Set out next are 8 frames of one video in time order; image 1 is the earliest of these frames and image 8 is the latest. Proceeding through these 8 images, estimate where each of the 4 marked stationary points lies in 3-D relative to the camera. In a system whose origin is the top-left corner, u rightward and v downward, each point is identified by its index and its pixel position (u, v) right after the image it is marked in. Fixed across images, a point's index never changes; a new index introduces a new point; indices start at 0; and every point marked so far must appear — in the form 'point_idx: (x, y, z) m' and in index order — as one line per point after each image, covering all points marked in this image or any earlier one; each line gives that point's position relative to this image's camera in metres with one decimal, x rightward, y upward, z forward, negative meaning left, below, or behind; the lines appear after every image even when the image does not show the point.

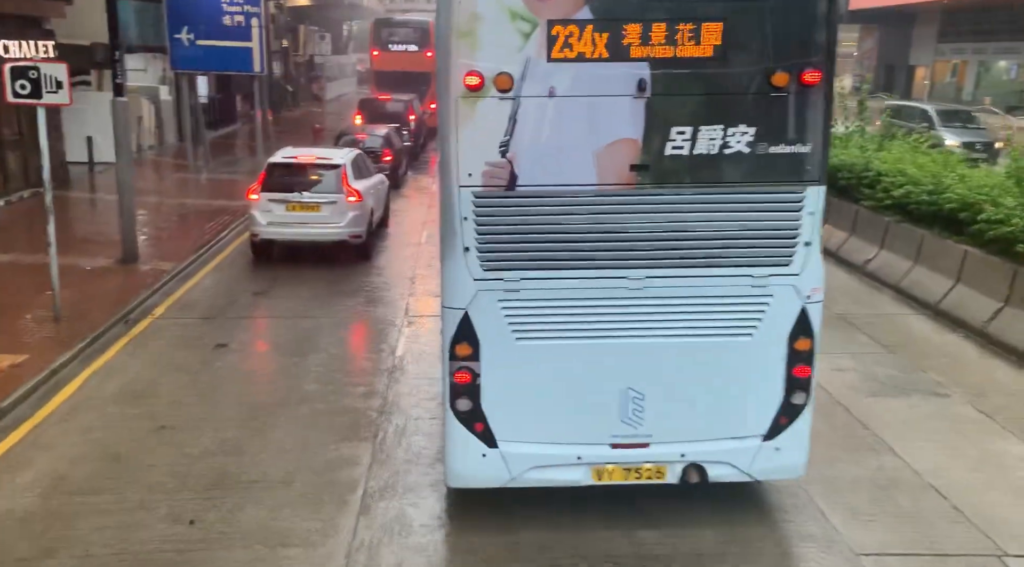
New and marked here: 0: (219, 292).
0: (-3.6, -0.1, +11.3) m
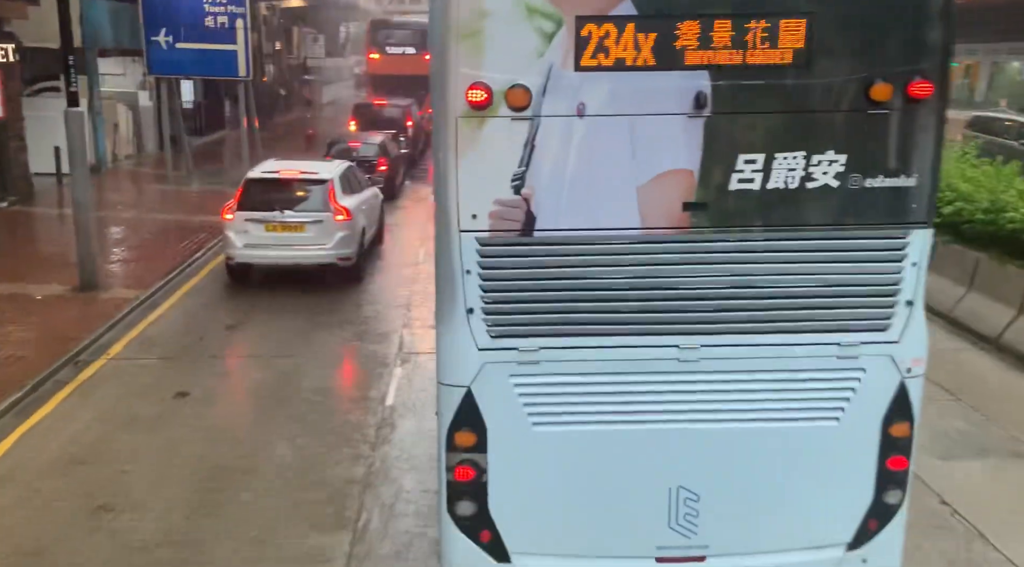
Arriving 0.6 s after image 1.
0: (-3.5, -0.5, +10.1) m
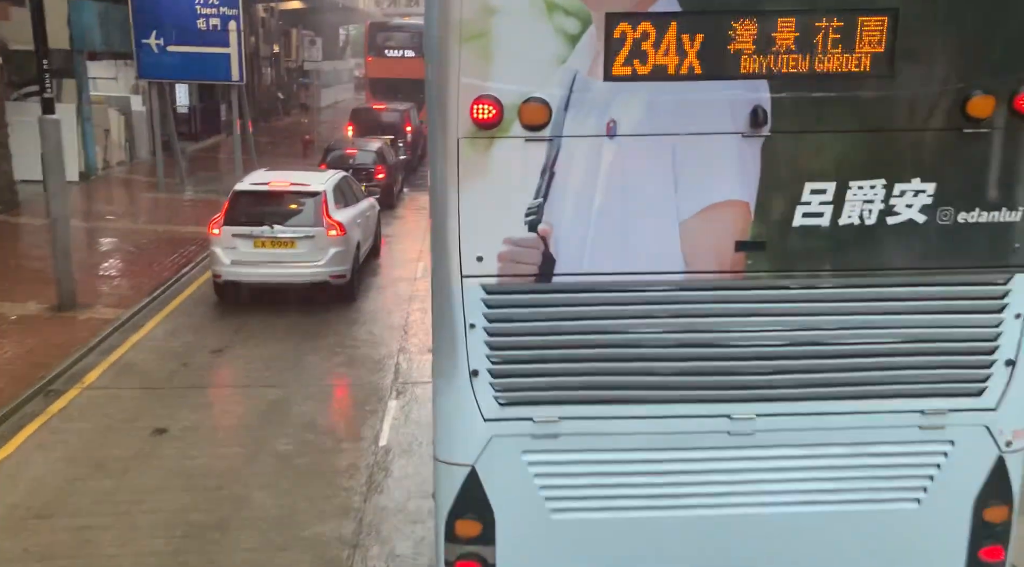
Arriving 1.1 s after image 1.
0: (-3.5, -0.7, +9.3) m
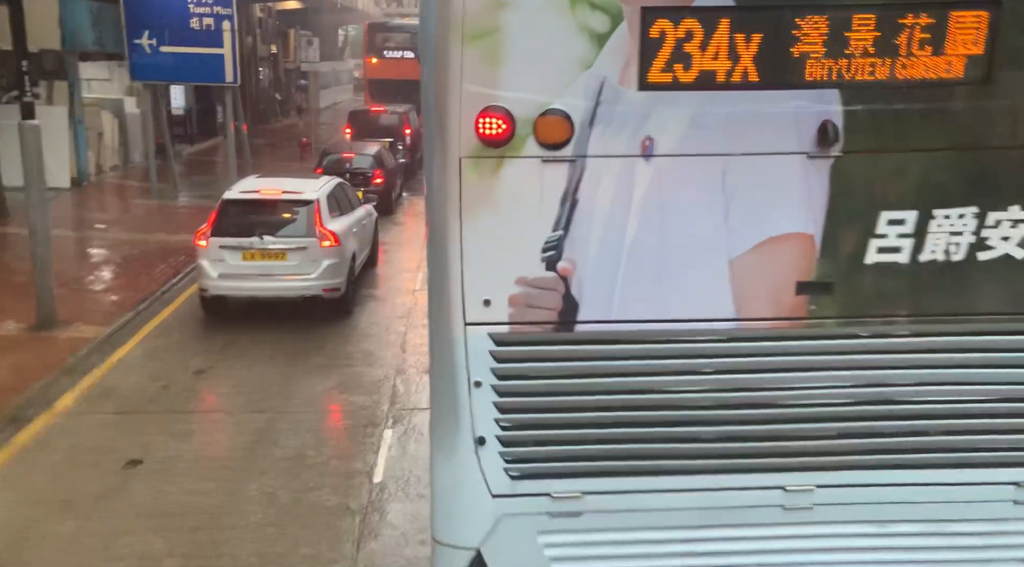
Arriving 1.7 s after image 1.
0: (-3.4, -0.8, +8.8) m
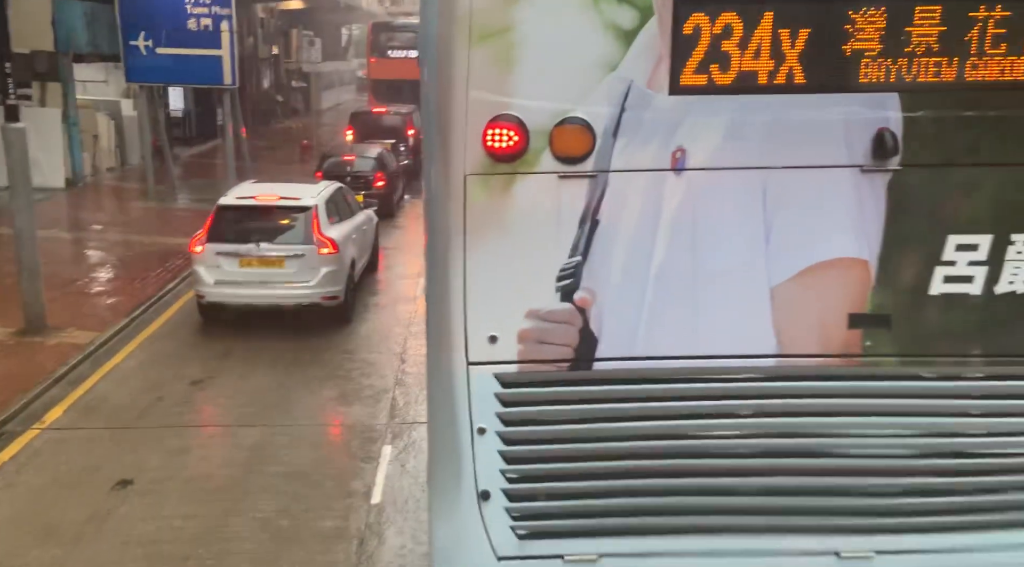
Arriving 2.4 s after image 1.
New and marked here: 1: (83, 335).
0: (-3.4, -0.9, +8.4) m
1: (-4.3, -0.5, +9.4) m
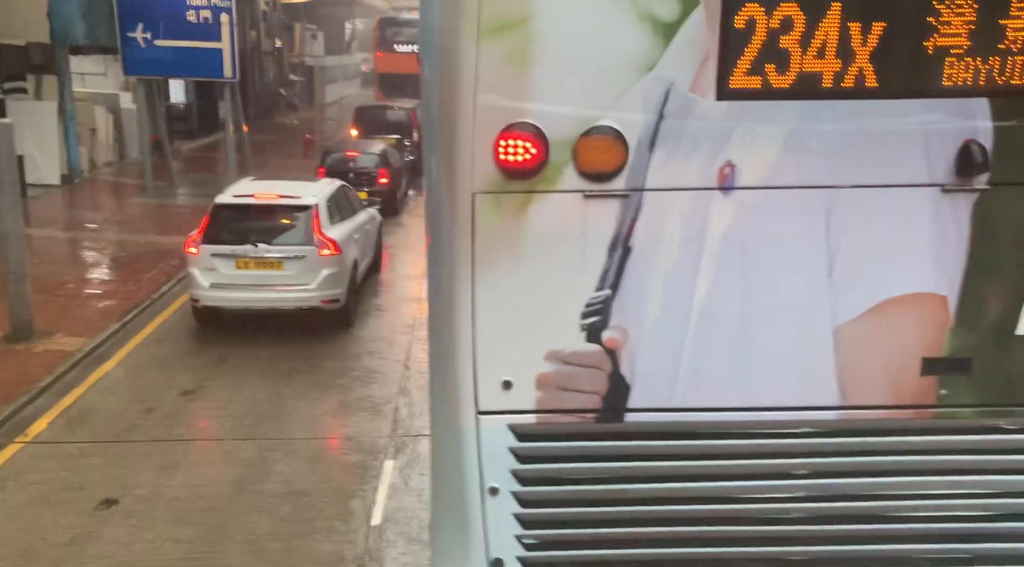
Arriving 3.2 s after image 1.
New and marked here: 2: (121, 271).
0: (-3.3, -0.9, +8.1) m
1: (-4.3, -0.6, +9.1) m
2: (-5.0, +0.1, +11.9) m
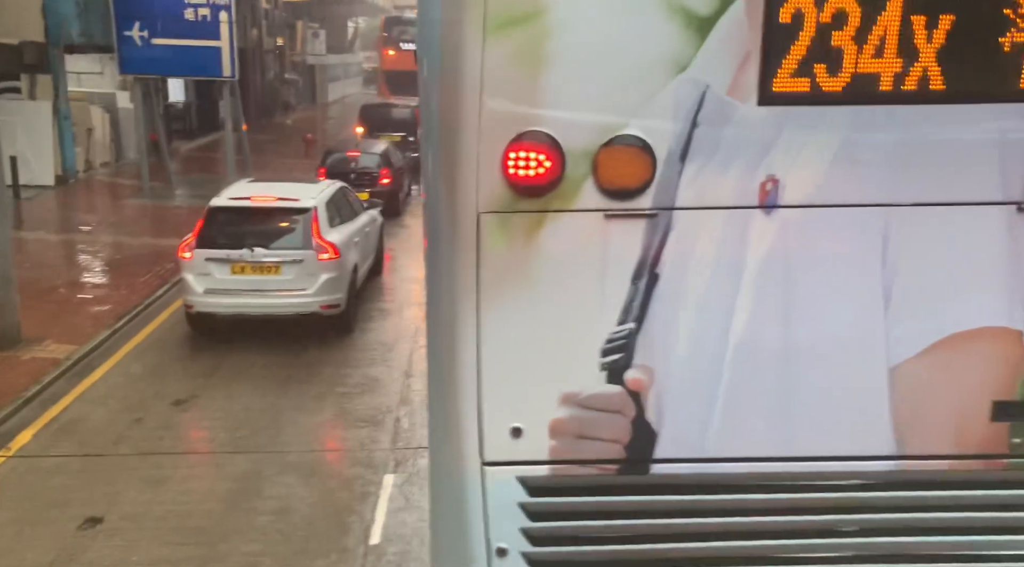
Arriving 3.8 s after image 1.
0: (-3.3, -1.0, +7.8) m
1: (-4.3, -0.6, +8.8) m
2: (-5.0, +0.1, +11.7) m
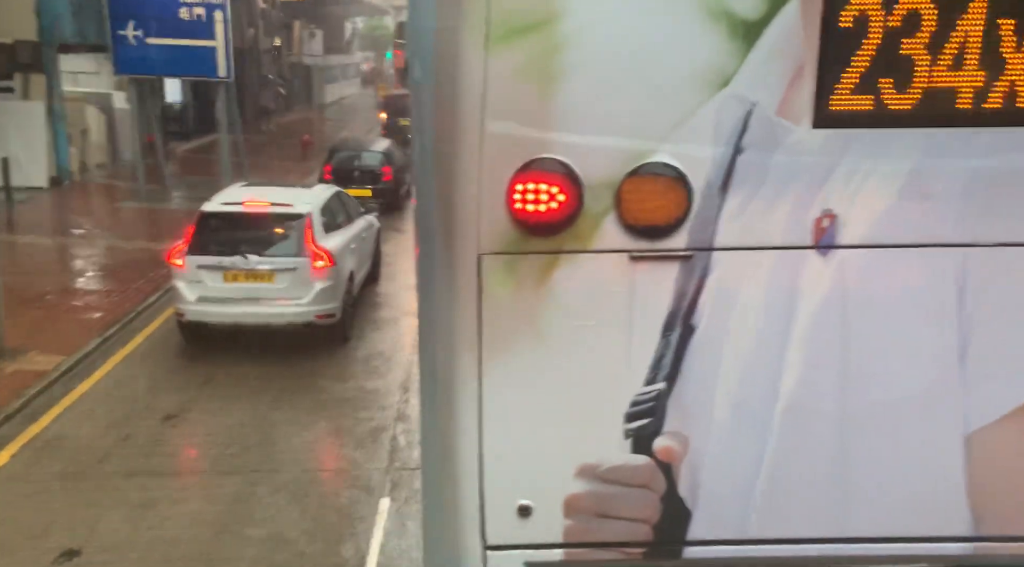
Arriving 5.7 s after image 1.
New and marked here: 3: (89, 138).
0: (-3.3, -1.1, +7.6) m
1: (-4.2, -0.7, +8.6) m
2: (-5.0, 0.0, +11.4) m
3: (-8.3, +2.8, +18.2) m
